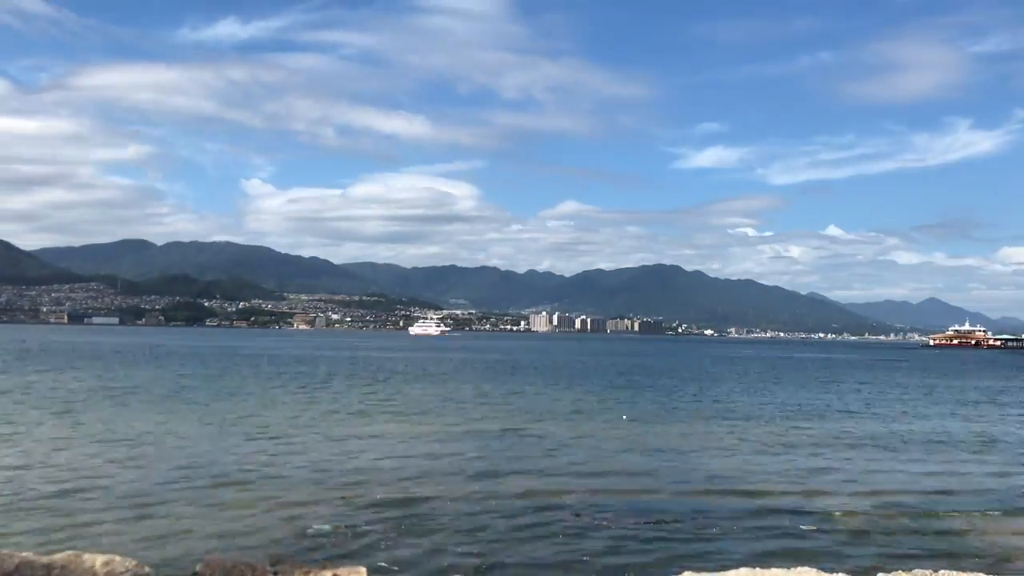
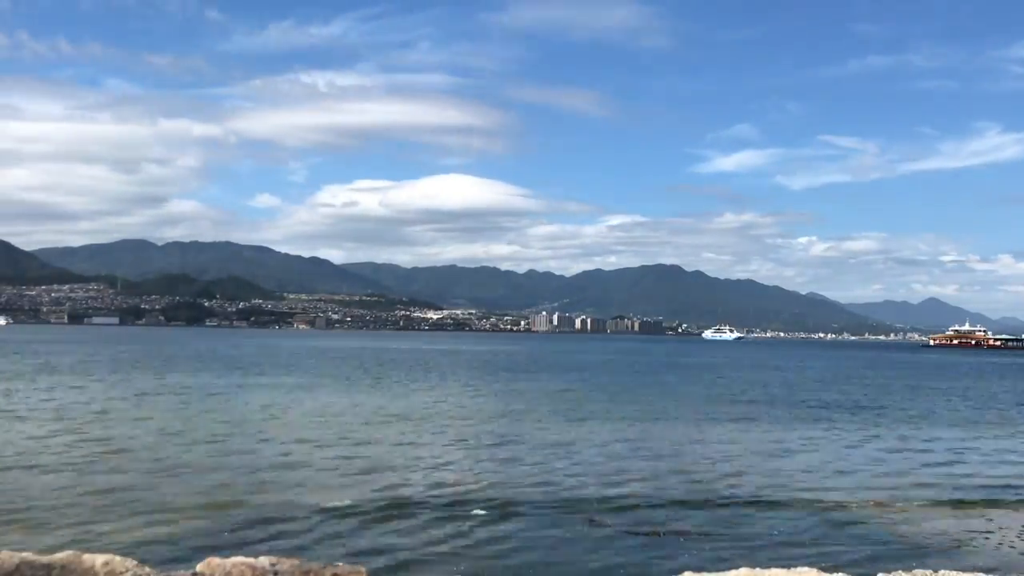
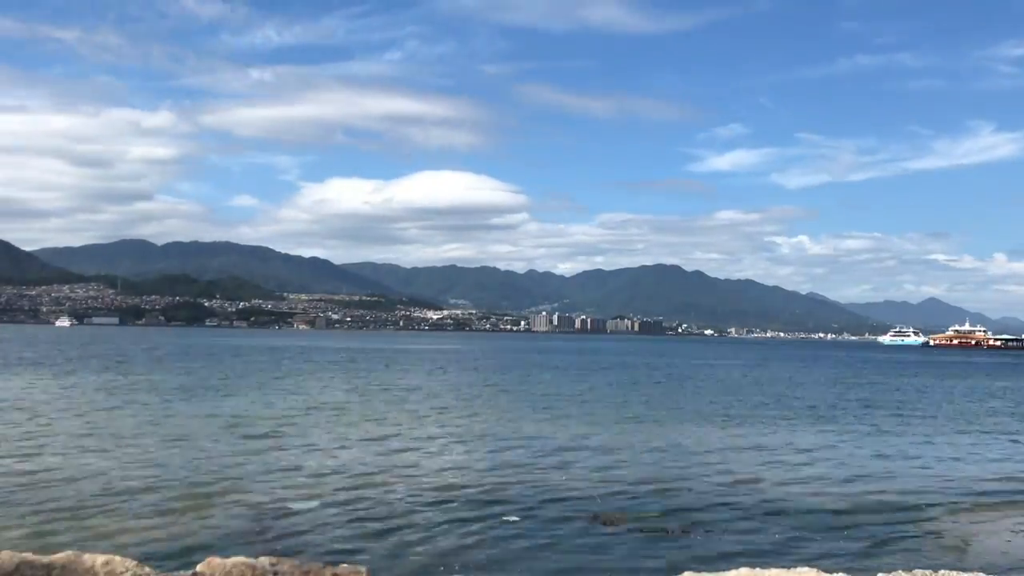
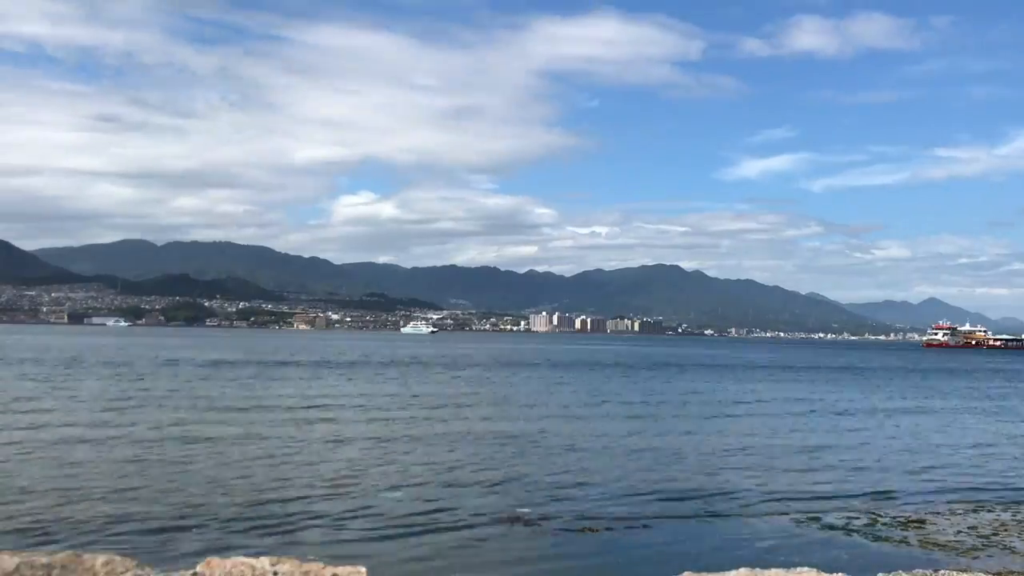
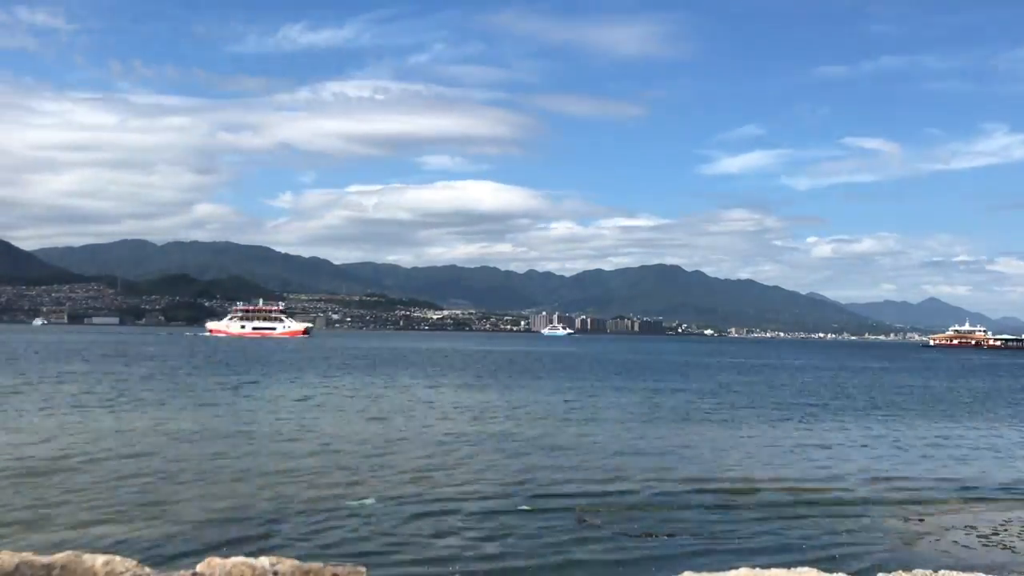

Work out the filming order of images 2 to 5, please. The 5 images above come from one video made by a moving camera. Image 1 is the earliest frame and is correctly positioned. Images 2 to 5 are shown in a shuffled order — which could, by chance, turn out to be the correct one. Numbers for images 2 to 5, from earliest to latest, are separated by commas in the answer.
3, 2, 5, 4
